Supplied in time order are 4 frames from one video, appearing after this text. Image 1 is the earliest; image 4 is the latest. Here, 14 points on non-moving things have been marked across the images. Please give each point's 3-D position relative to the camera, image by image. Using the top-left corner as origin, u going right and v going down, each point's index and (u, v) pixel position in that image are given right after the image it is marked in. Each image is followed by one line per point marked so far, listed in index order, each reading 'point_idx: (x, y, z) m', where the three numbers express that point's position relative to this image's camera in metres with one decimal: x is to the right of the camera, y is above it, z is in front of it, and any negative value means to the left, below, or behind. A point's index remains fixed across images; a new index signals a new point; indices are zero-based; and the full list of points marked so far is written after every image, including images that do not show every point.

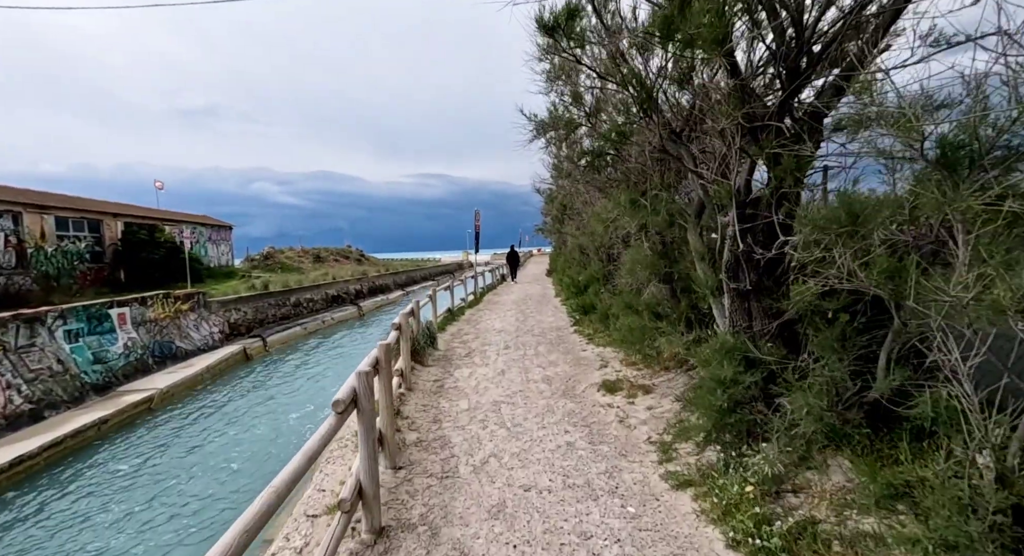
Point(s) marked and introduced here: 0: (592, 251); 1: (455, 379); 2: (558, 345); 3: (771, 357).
0: (+2.3, +0.7, +13.6) m
1: (-0.8, -1.4, +6.9) m
2: (+0.9, -1.2, +8.7) m
3: (+1.7, -0.5, +3.3) m
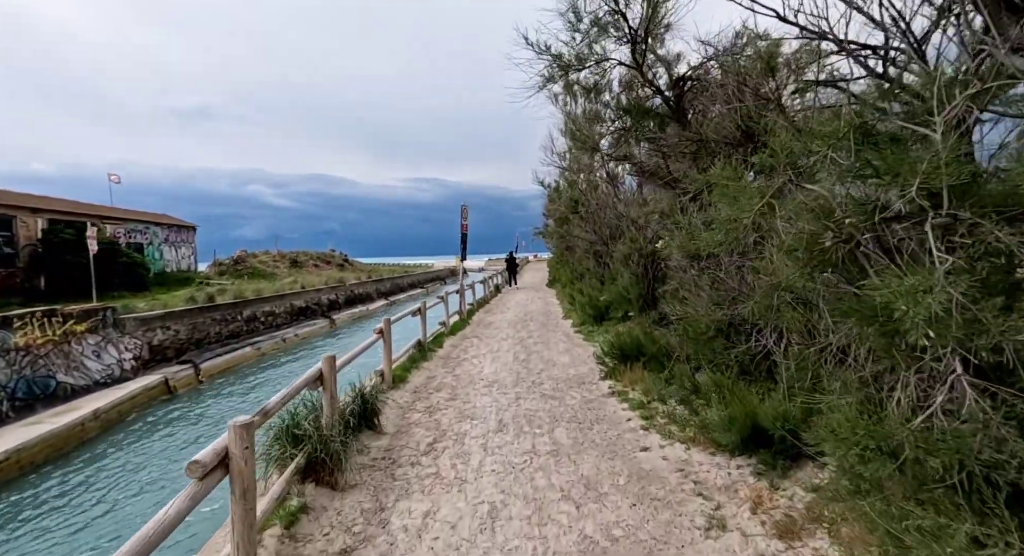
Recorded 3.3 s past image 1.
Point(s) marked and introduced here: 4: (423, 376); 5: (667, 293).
0: (+2.2, +0.3, +9.9) m
1: (-0.8, -1.7, +3.2) m
2: (+0.8, -1.6, +5.0) m
3: (+1.8, -0.8, -0.5) m
4: (-1.4, -1.5, +7.6) m
5: (+2.4, -0.2, +7.3) m
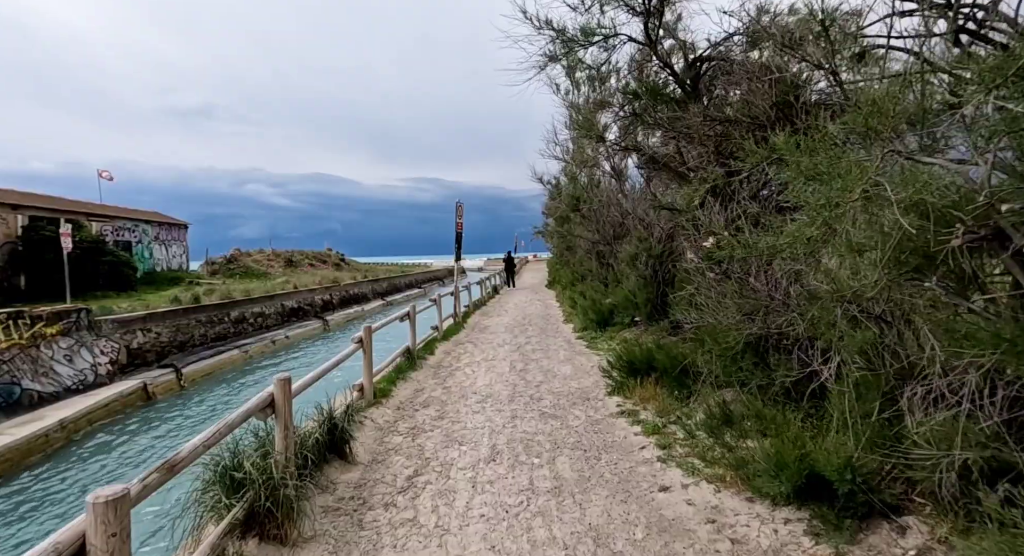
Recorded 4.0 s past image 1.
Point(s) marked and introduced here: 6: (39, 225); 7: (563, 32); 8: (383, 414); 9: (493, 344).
0: (+2.2, +0.3, +9.1) m
1: (-0.9, -1.8, +2.4) m
2: (+0.8, -1.6, +4.3) m
3: (+1.7, -0.8, -1.2) m
4: (-1.4, -1.5, +6.9) m
5: (+2.3, -0.3, +6.6) m
6: (-19.0, +2.1, +19.4) m
7: (+0.6, +3.0, +5.9) m
8: (-1.5, -1.6, +5.7) m
9: (-0.4, -1.4, +10.2) m
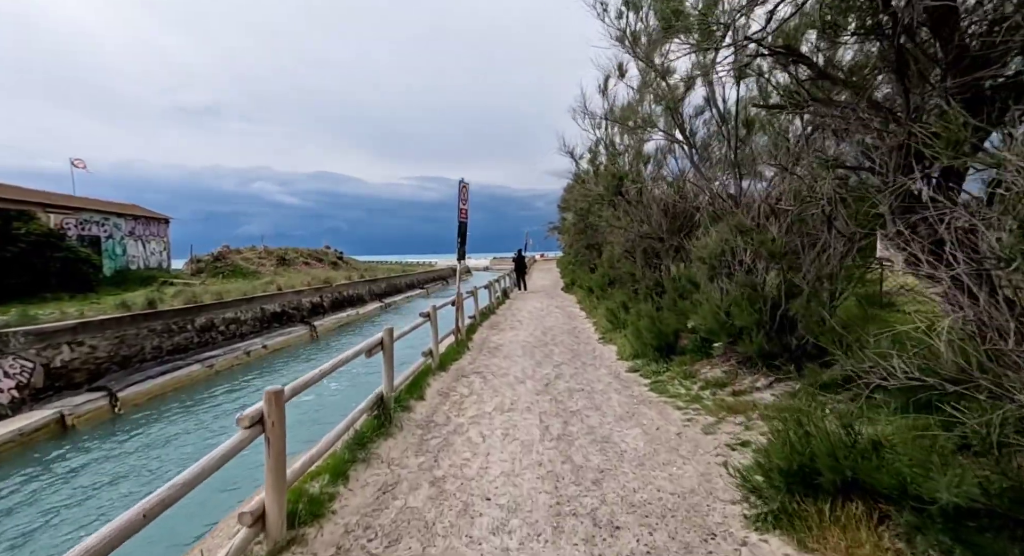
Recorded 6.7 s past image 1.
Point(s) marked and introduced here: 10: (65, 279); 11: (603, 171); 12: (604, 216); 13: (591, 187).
0: (+2.5, +0.2, +6.1) m
1: (-0.6, -1.9, -0.5) m
2: (+1.1, -1.7, +1.3) m
3: (+2.0, -1.0, -4.2) m
4: (-1.1, -1.6, +3.9) m
5: (+2.6, -0.4, +3.6) m
6: (-18.5, +2.1, +16.7) m
7: (+0.9, +2.9, +2.9) m
8: (-1.2, -1.7, +2.7) m
9: (-0.1, -1.5, +7.3) m
10: (-17.7, 0.0, +19.2) m
11: (+2.1, +2.4, +10.9) m
12: (+2.3, +1.5, +12.0) m
13: (+2.0, +2.3, +12.2) m
